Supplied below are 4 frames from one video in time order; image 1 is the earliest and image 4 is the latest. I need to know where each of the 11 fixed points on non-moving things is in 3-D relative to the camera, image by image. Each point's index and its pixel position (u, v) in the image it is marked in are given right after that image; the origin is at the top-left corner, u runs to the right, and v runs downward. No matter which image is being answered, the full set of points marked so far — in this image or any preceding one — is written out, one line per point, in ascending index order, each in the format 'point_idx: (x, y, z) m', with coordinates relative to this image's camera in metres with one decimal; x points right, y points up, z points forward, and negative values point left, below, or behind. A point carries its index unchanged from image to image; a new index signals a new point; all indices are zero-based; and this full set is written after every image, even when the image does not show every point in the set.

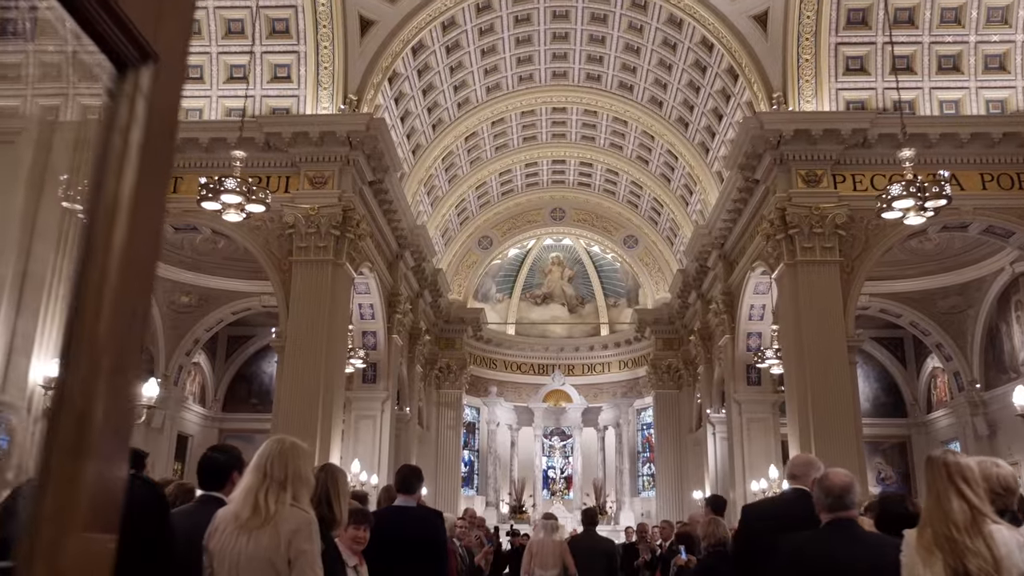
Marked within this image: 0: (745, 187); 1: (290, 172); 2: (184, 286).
0: (+4.1, +1.7, +16.4) m
1: (-3.6, +1.9, +15.2) m
2: (-6.8, 0.0, +19.4) m
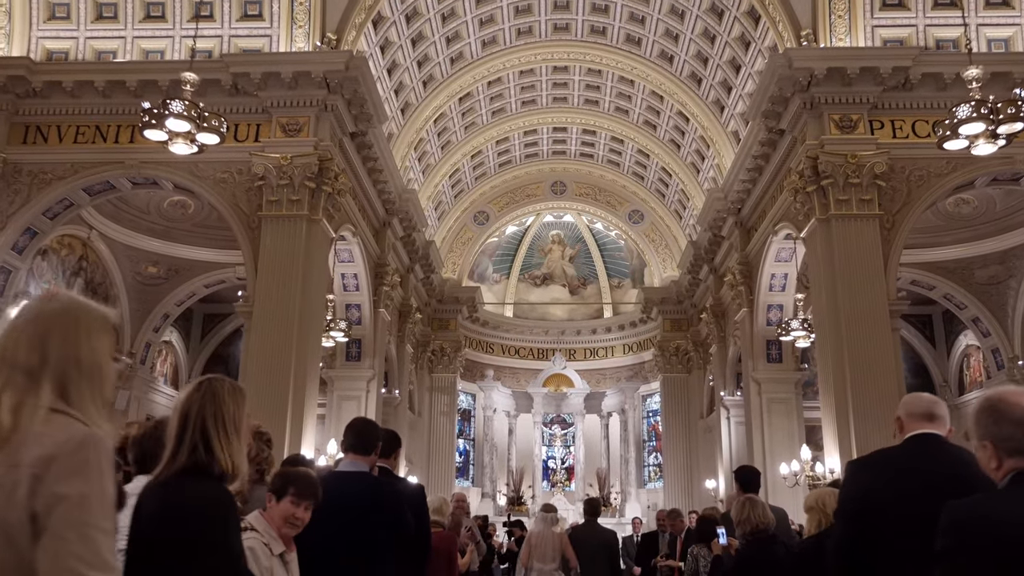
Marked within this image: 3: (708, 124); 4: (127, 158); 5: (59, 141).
0: (+4.0, +2.3, +14.7) m
1: (-3.6, +2.4, +13.6) m
2: (-6.8, +0.6, +17.8) m
3: (+3.9, +3.3, +18.9) m
4: (-5.5, +1.9, +13.6) m
5: (-6.6, +2.1, +13.7) m
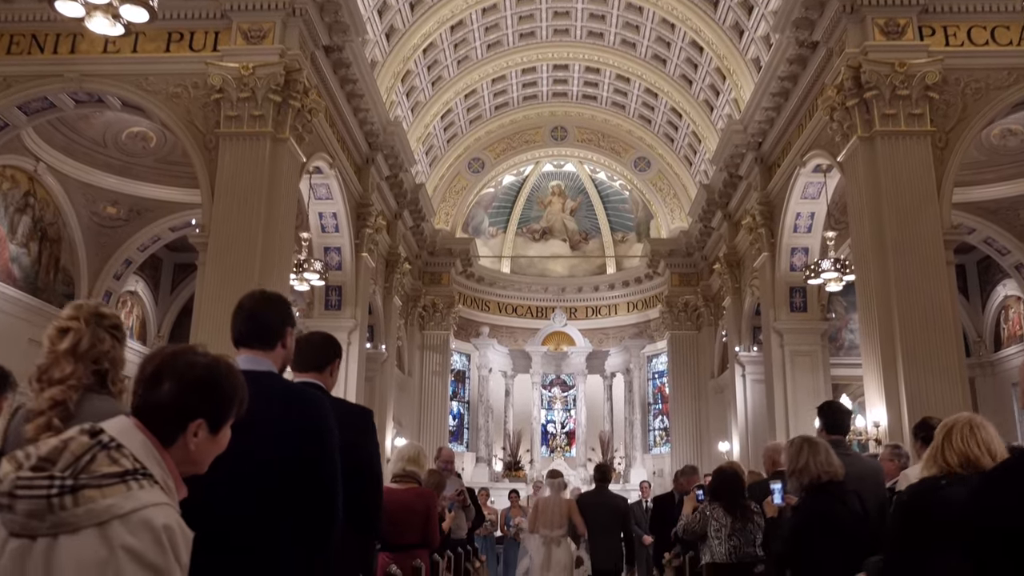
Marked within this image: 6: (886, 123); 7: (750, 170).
0: (+4.0, +3.2, +13.0) m
1: (-3.7, +3.3, +11.9) m
2: (-6.9, +1.6, +16.1) m
3: (+3.9, +4.3, +17.2) m
4: (-5.6, +2.8, +11.9) m
5: (-6.6, +3.0, +12.0) m
6: (+4.3, +1.9, +11.0) m
7: (+4.2, +2.1, +16.6) m
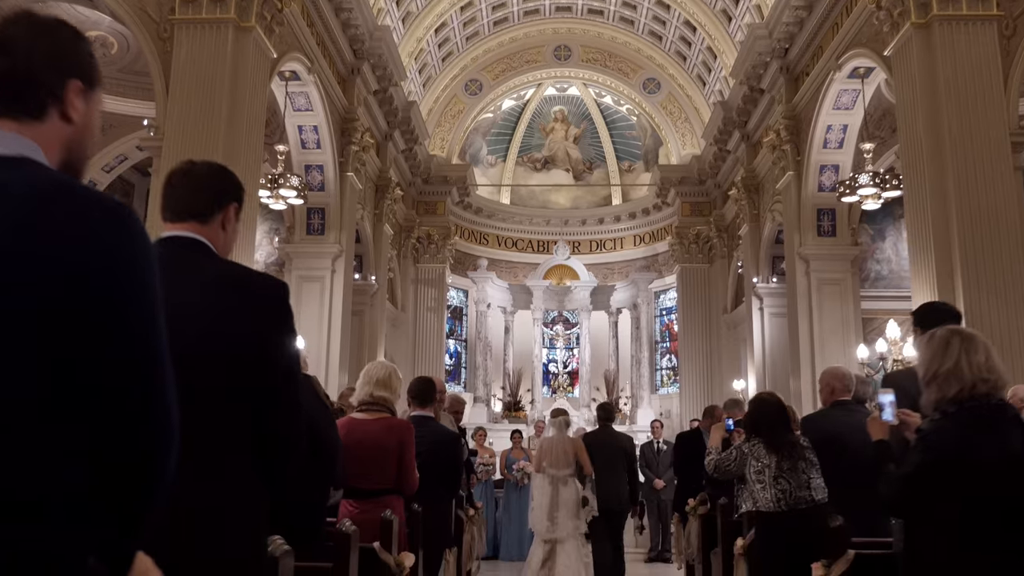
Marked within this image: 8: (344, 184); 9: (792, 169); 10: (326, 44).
0: (+4.0, +4.2, +11.4) m
1: (-3.7, +4.3, +10.3) m
2: (-6.9, +2.8, +14.6) m
3: (+3.9, +5.5, +15.5) m
4: (-5.6, +3.7, +10.3) m
5: (-6.6, +4.0, +10.4) m
6: (+4.3, +2.8, +9.4) m
7: (+4.2, +3.3, +15.1) m
8: (-2.6, +1.6, +14.4) m
9: (+4.2, +1.8, +14.2) m
10: (-2.7, +3.5, +13.5) m
